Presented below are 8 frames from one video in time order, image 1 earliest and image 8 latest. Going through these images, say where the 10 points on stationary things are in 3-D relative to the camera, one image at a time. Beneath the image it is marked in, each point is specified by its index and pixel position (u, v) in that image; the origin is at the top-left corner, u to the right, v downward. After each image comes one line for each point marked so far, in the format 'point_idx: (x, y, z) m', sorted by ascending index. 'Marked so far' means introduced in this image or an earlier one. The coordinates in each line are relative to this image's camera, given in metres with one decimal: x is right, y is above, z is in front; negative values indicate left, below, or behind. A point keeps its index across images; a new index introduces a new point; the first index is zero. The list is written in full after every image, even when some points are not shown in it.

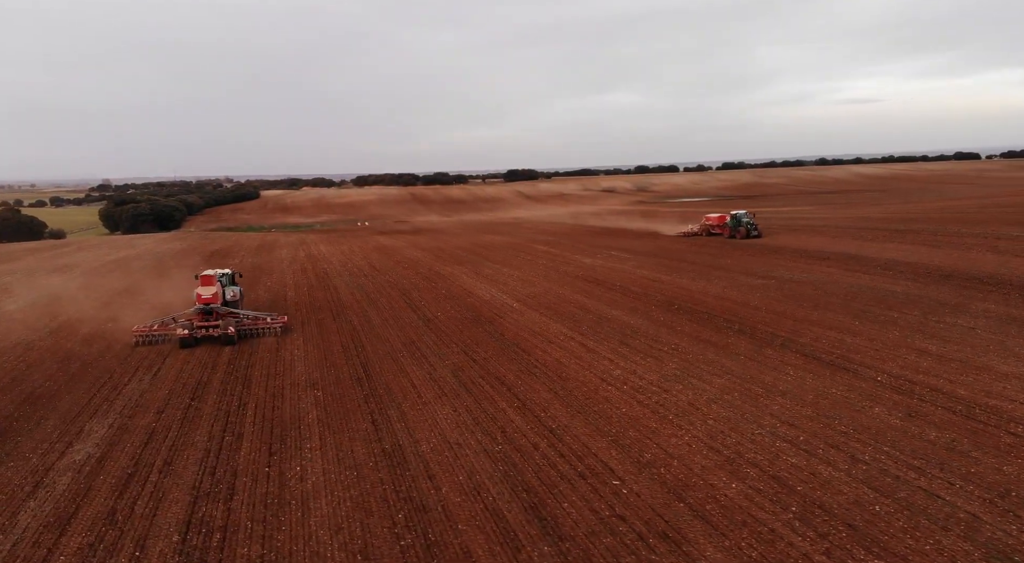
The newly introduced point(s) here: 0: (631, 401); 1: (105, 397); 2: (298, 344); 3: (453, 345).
0: (+1.4, -1.4, +7.4) m
1: (-5.9, -1.7, +9.1) m
2: (-4.5, -1.2, +13.0) m
3: (-1.1, -1.2, +11.4) m
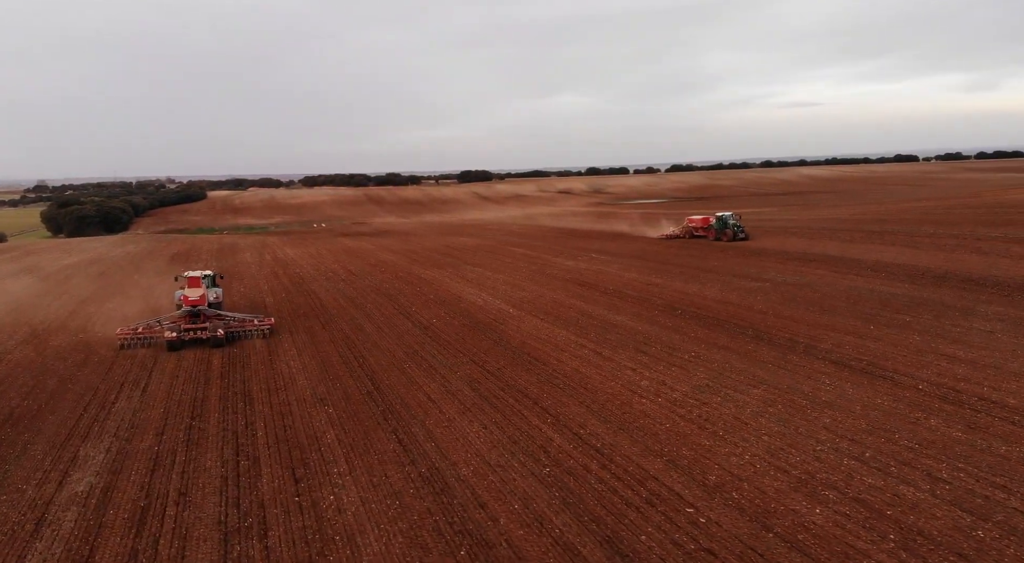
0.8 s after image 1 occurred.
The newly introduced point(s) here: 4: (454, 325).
0: (+1.8, -1.5, +7.0) m
1: (-5.6, -1.9, +8.4) m
2: (-4.4, -1.4, +12.3) m
3: (-0.9, -1.3, +11.0) m
4: (-1.3, -1.0, +14.1) m
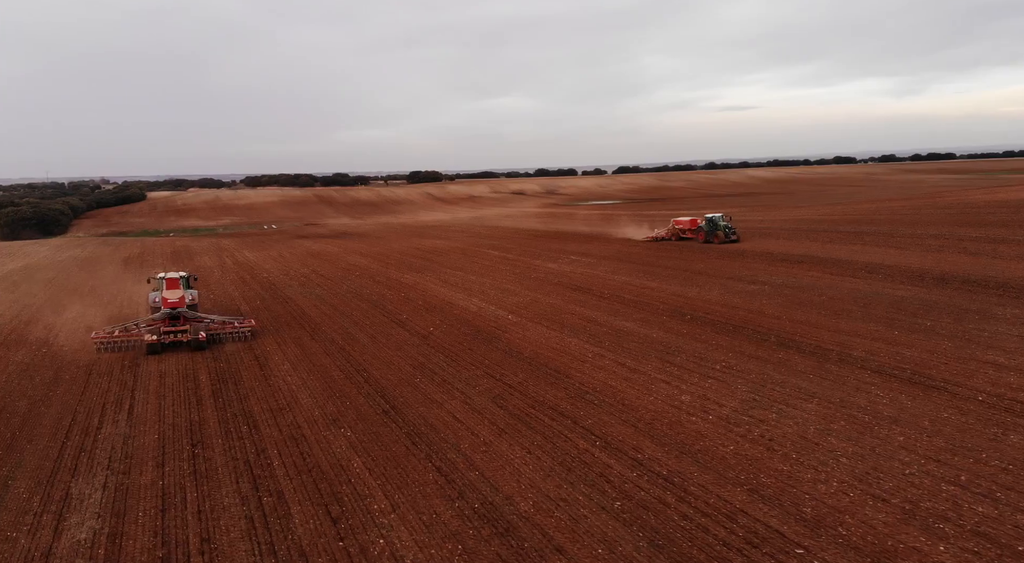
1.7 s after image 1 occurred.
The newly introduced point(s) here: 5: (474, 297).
0: (+2.3, -1.6, +6.6) m
1: (-5.2, -2.0, +7.5) m
2: (-4.2, -1.5, +11.4) m
3: (-0.7, -1.4, +10.3) m
4: (-1.2, -1.1, +13.5) m
5: (-1.1, -0.5, +18.7) m
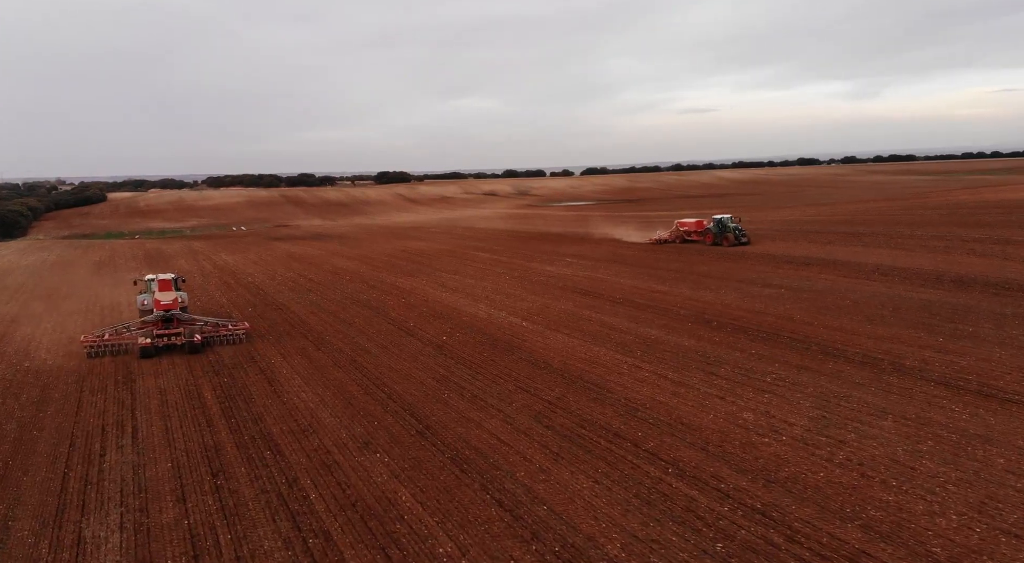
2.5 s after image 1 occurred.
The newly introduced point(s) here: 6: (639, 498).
0: (+2.9, -1.7, +6.1) m
1: (-4.6, -2.2, +6.7) m
2: (-3.7, -1.7, +10.7) m
3: (-0.2, -1.5, +9.7) m
4: (-0.9, -1.2, +12.8) m
5: (-0.9, -0.6, +18.1) m
6: (+1.1, -1.9, +5.5) m
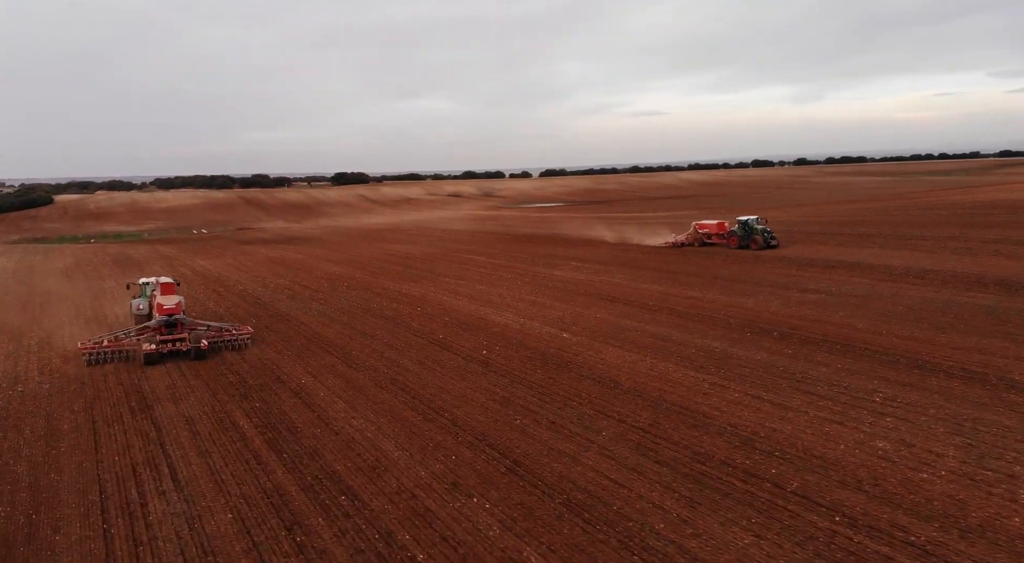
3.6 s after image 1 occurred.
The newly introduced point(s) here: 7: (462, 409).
0: (+4.1, -1.9, +5.3) m
1: (-3.4, -2.4, +5.6) m
2: (-2.7, -1.9, +9.7) m
3: (+0.9, -1.7, +8.8) m
4: (0.0, -1.4, +11.9) m
5: (-0.3, -0.8, +17.2) m
6: (+2.4, -2.1, +4.7) m
7: (-0.7, -1.8, +8.9) m
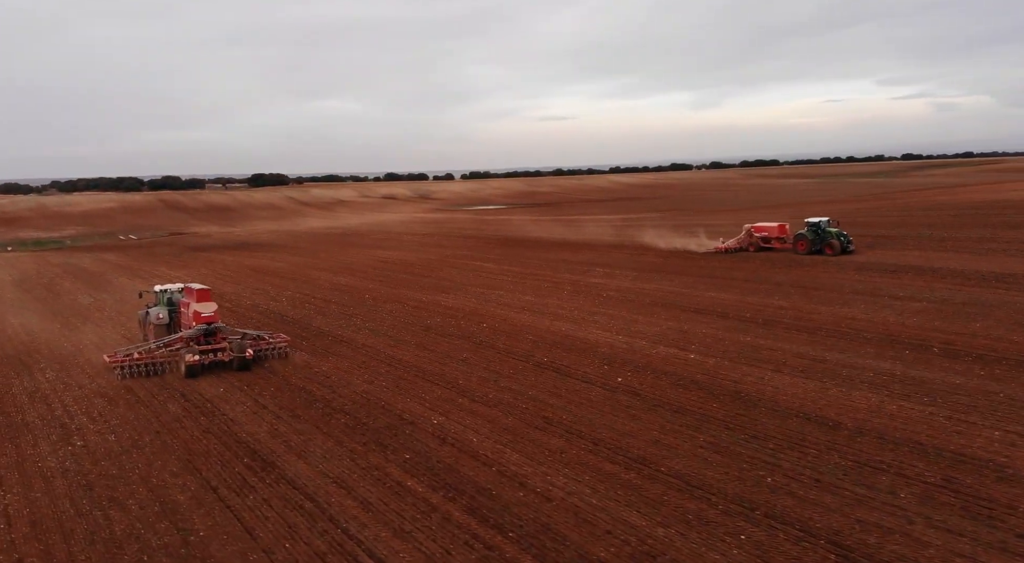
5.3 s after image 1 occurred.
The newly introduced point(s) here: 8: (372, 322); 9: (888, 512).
0: (+7.1, -2.1, +4.3) m
1: (-0.5, -2.7, +4.0) m
2: (-0.1, -2.2, +8.1) m
3: (+3.6, -2.0, +7.5) m
4: (+2.5, -1.7, +10.6) m
5: (+1.8, -1.2, +15.8) m
6: (+5.3, -2.4, +3.6) m
7: (+2.0, -2.2, +7.5) m
8: (-4.1, -1.2, +18.5) m
9: (+3.6, -2.2, +5.9) m
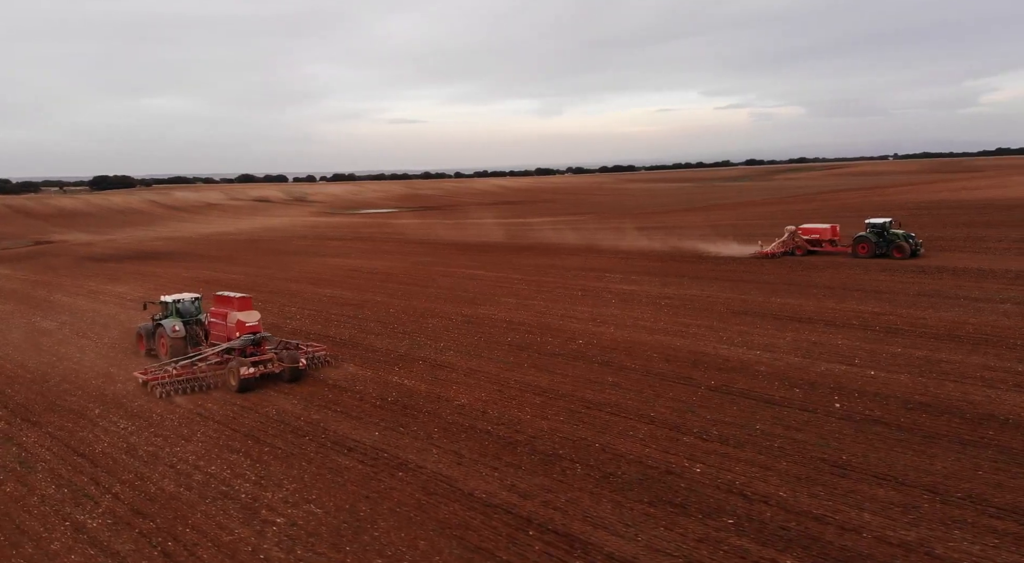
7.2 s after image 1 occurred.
0: (+11.3, -2.3, +4.3) m
1: (+3.9, -3.1, +3.0) m
2: (+3.7, -2.5, +7.1) m
3: (+7.4, -2.3, +7.0) m
4: (+5.9, -2.0, +9.9) m
5: (+4.5, -1.4, +15.0) m
6: (+9.7, -2.6, +3.3) m
7: (+5.8, -2.4, +6.8) m
8: (-1.6, -1.6, +16.8) m
9: (+7.6, -2.5, +5.5) m
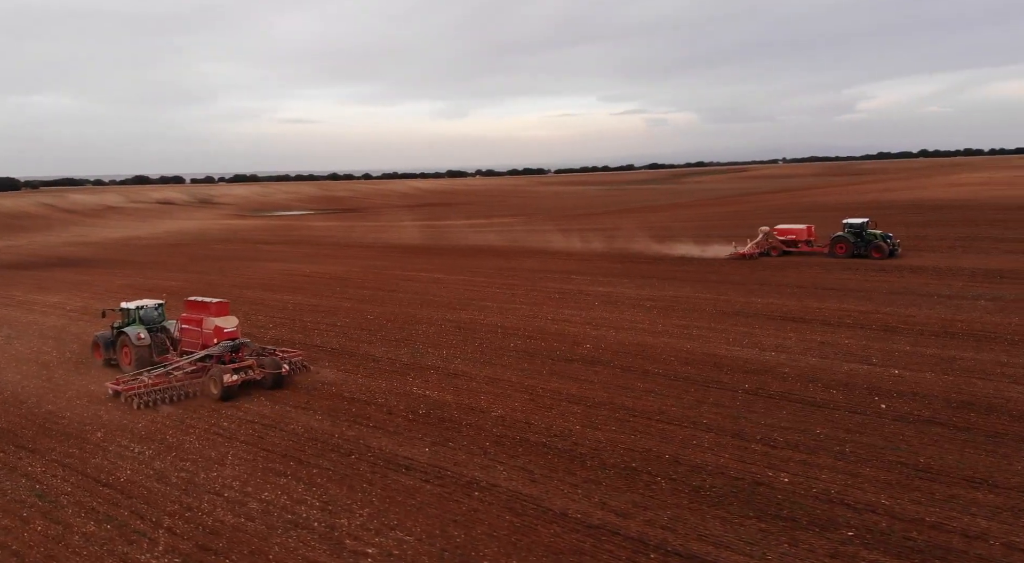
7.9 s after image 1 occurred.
0: (+12.8, -2.3, +5.2) m
1: (+5.6, -3.1, +3.1) m
2: (+4.9, -2.6, +7.1) m
3: (+8.6, -2.3, +7.5) m
4: (+6.8, -2.0, +10.1) m
5: (+4.8, -1.5, +15.0) m
6: (+11.3, -2.6, +4.0) m
7: (+7.0, -2.5, +7.0) m
8: (-1.5, -1.8, +16.2) m
9: (+9.0, -2.5, +5.9) m
